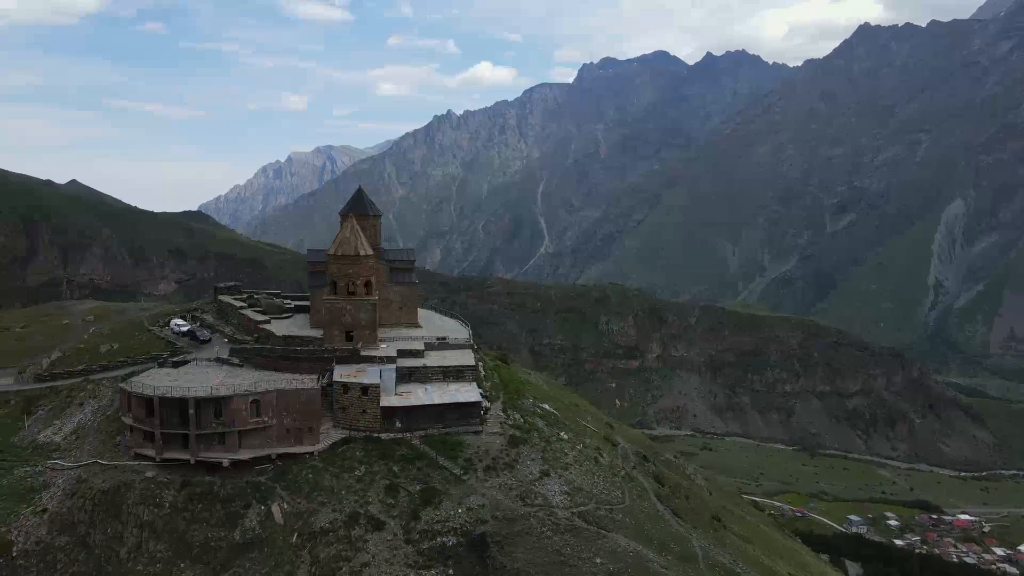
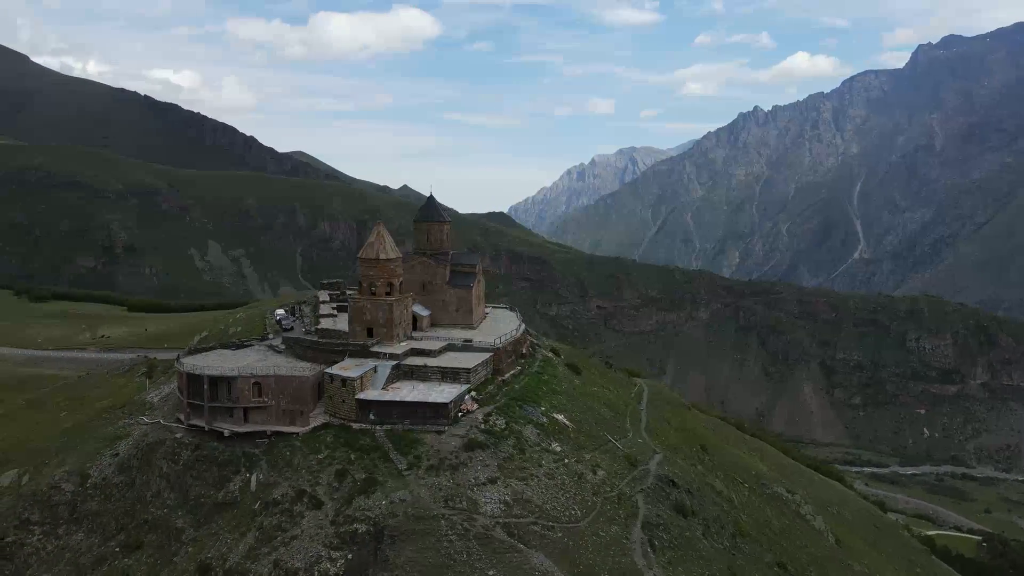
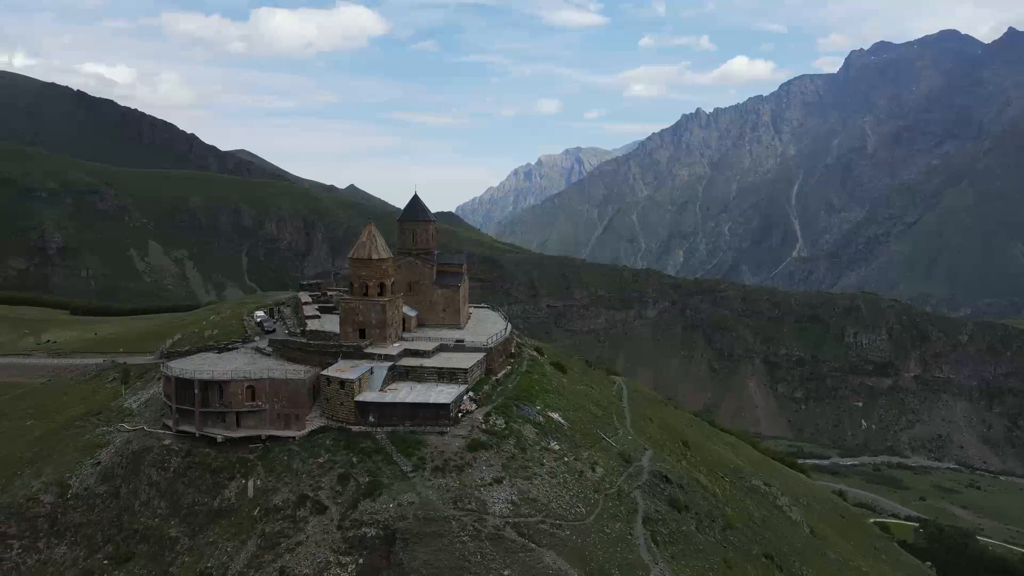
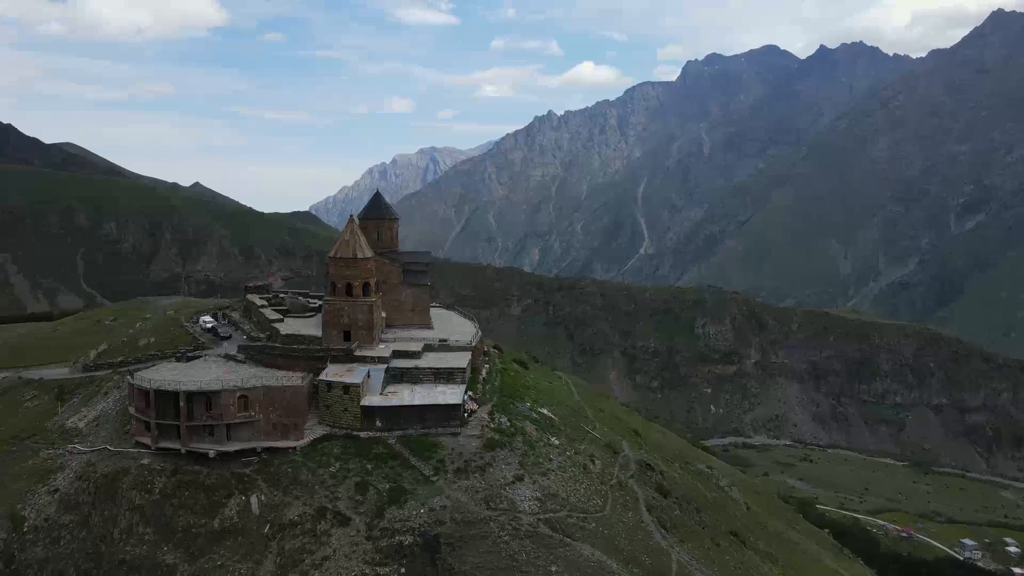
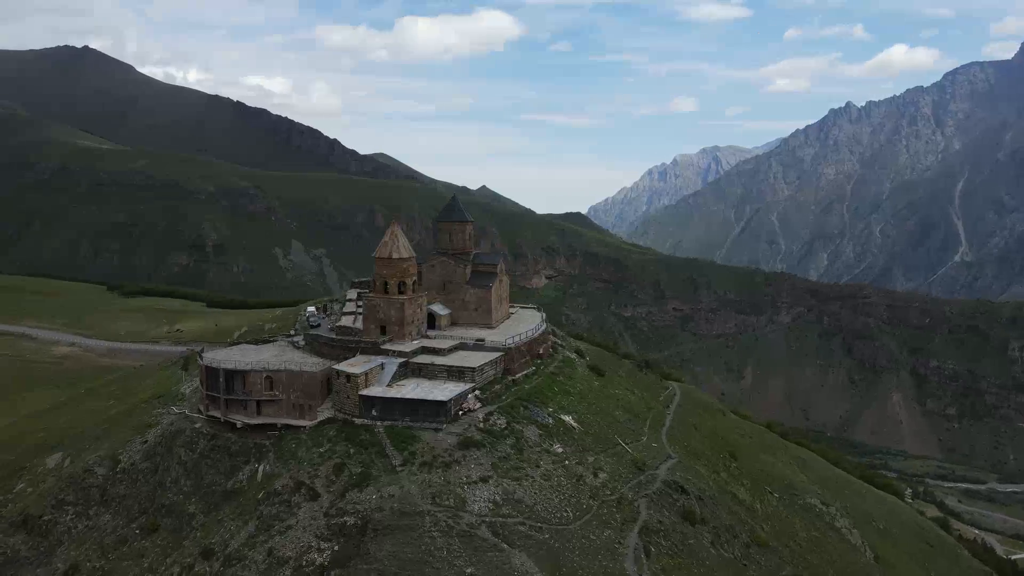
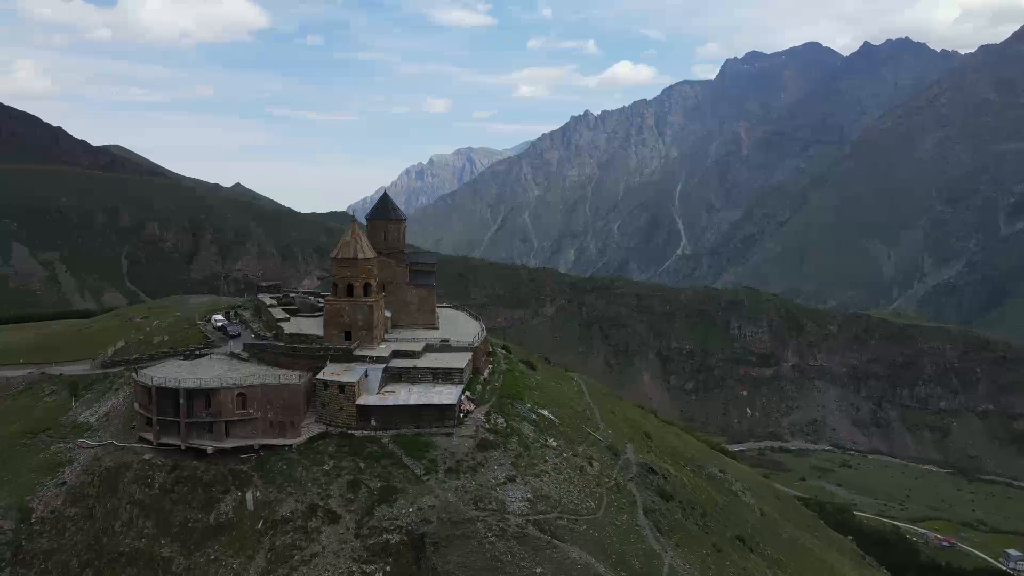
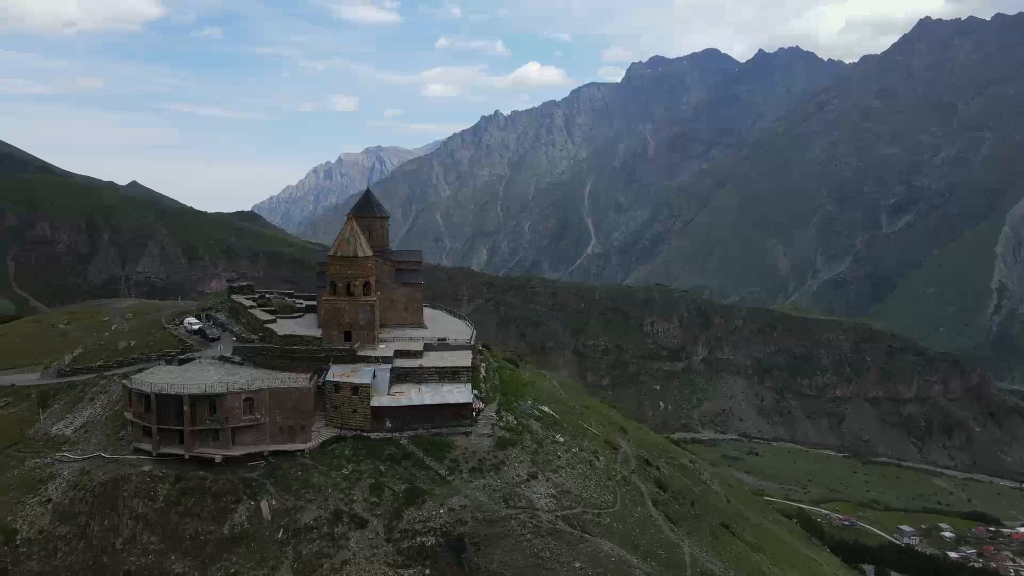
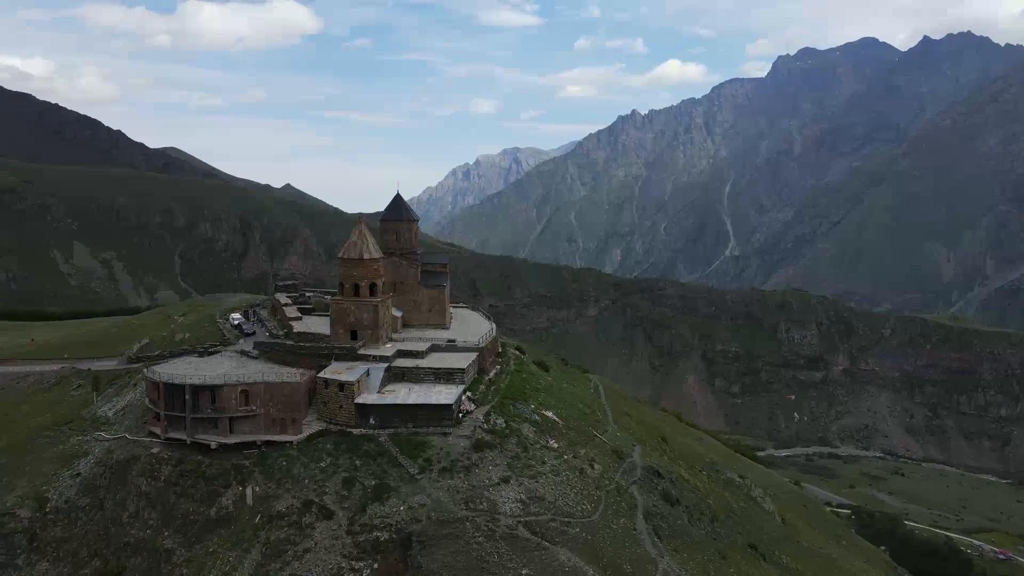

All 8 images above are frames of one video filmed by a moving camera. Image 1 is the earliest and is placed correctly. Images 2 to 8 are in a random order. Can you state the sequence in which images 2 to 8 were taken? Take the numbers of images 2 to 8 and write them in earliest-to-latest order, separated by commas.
7, 4, 6, 8, 3, 2, 5
